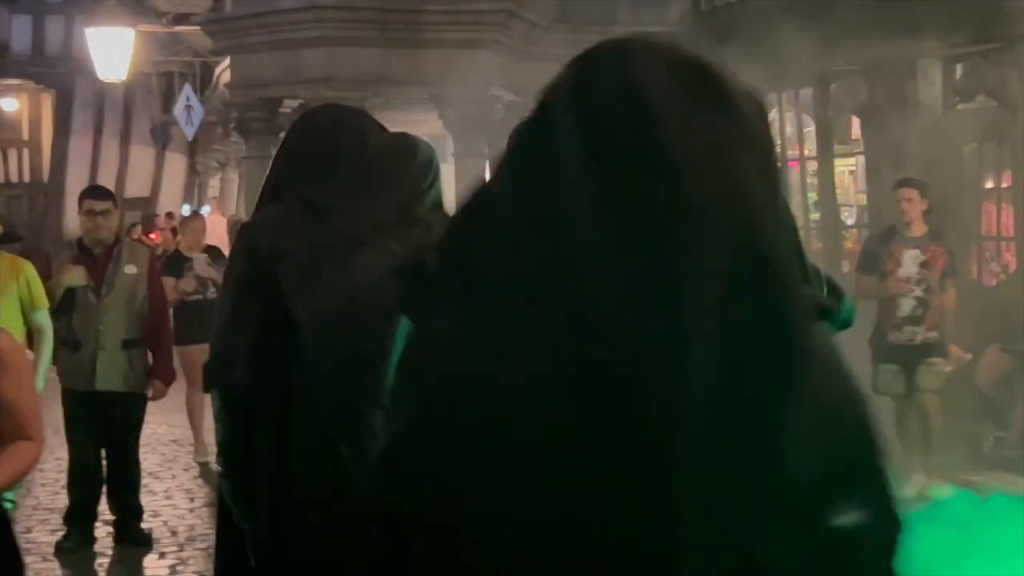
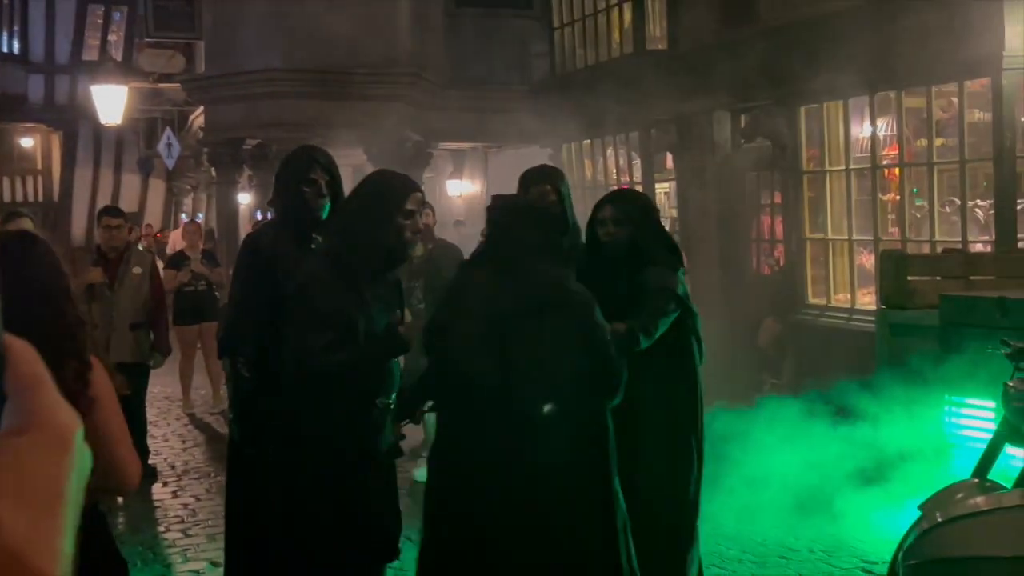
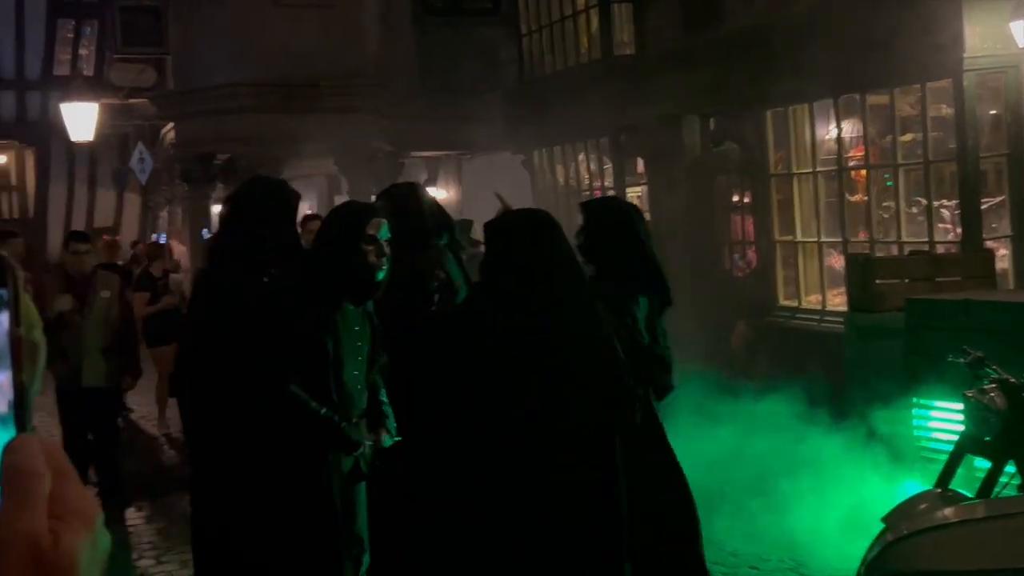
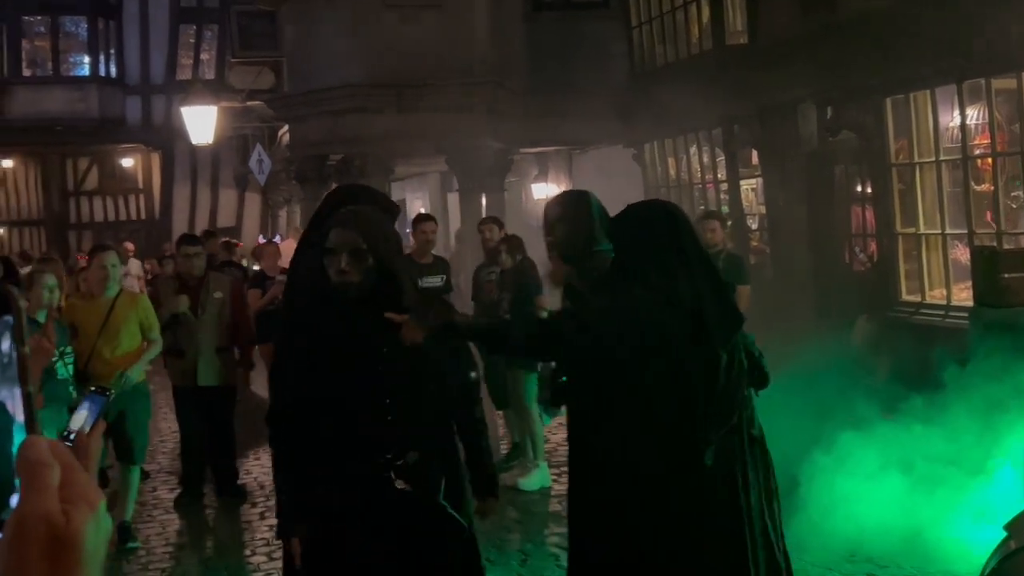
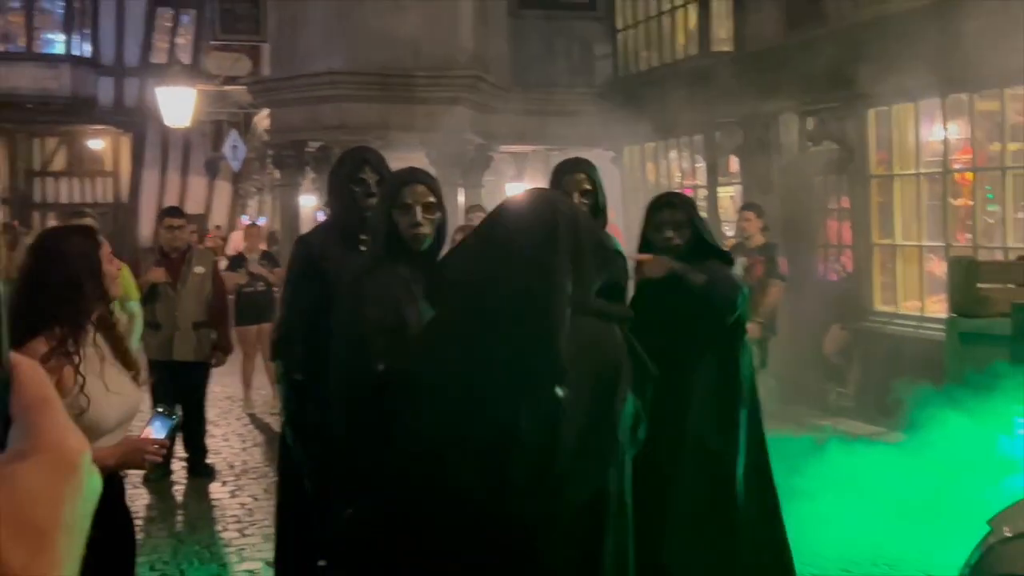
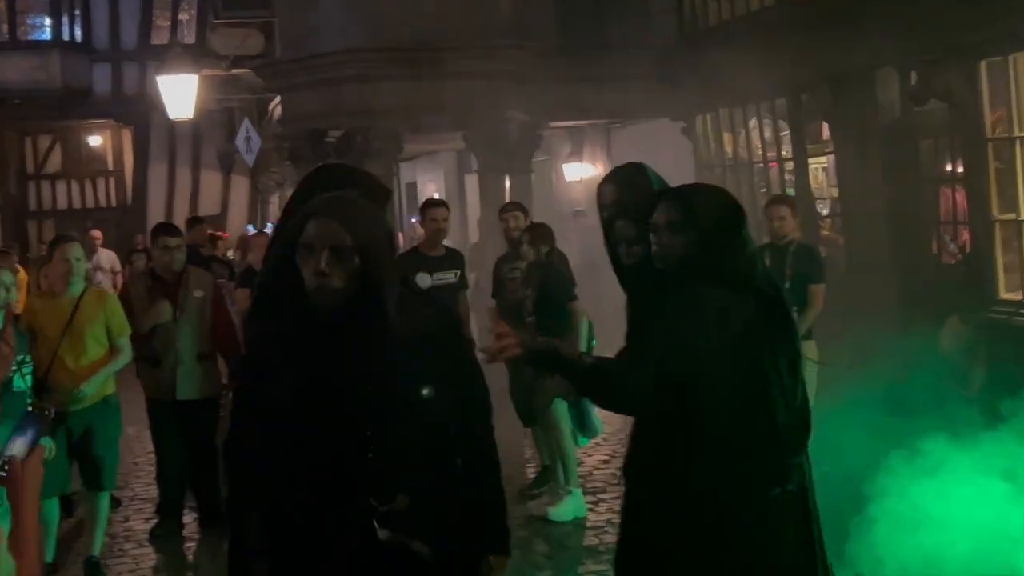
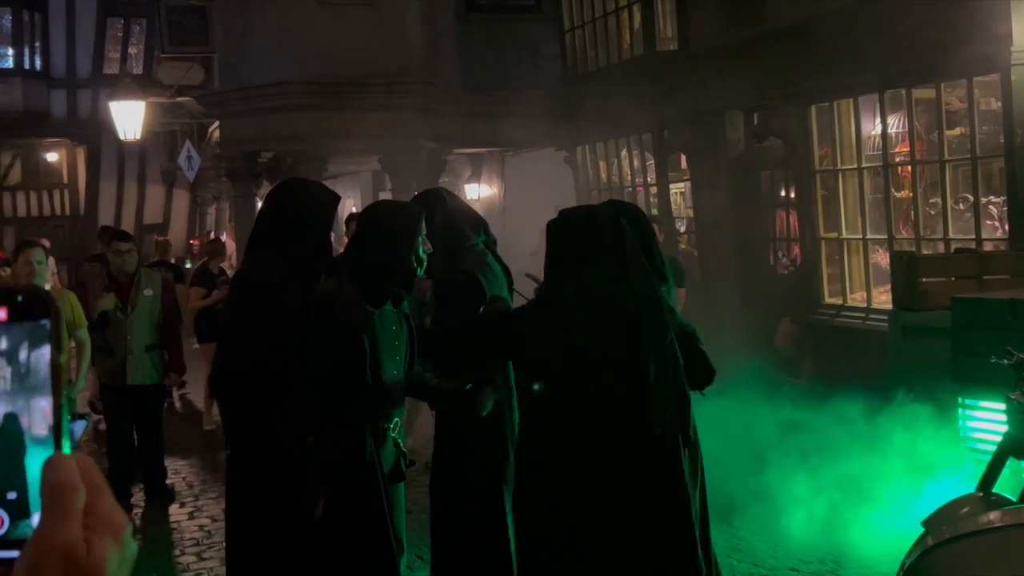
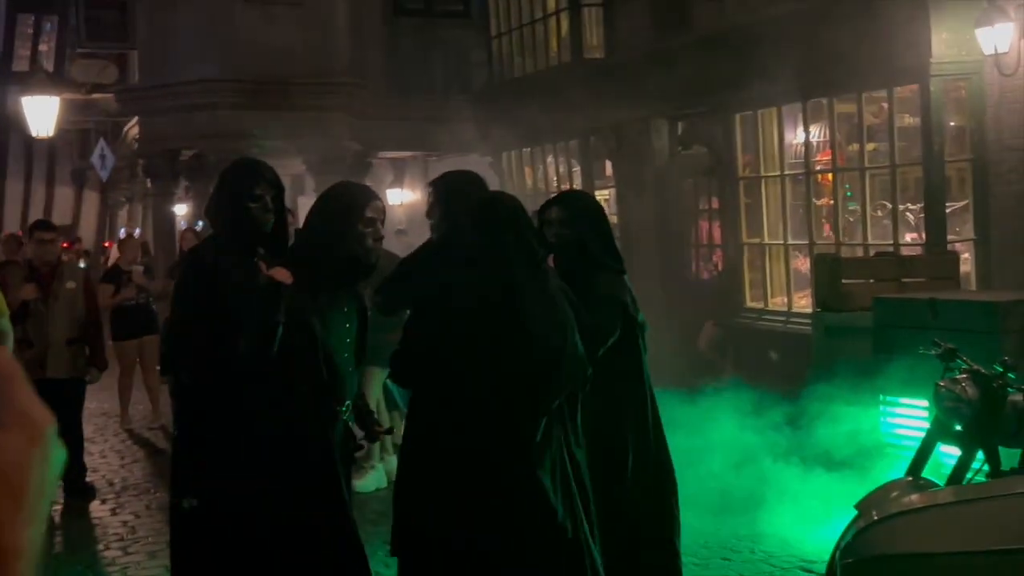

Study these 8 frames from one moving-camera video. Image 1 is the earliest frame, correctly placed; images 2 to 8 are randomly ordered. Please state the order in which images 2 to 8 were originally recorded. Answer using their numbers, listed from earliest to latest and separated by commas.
5, 2, 8, 3, 7, 4, 6
